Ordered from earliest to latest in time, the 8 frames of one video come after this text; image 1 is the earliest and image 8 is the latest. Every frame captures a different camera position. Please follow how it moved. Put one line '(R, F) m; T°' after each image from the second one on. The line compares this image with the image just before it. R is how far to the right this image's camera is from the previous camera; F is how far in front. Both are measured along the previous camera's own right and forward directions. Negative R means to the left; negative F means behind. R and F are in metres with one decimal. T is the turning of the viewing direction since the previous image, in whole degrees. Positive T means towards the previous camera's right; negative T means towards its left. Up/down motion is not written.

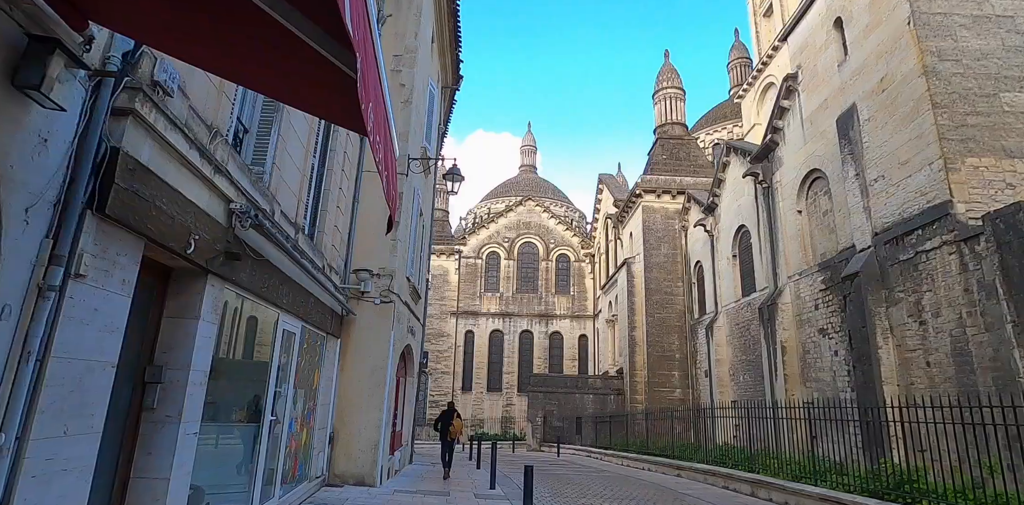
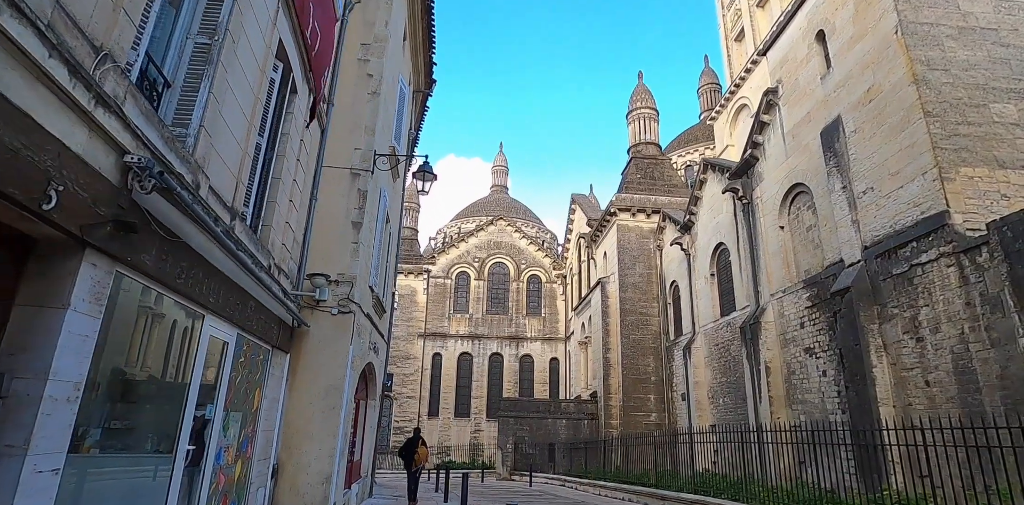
(-0.1, +0.8) m; +3°
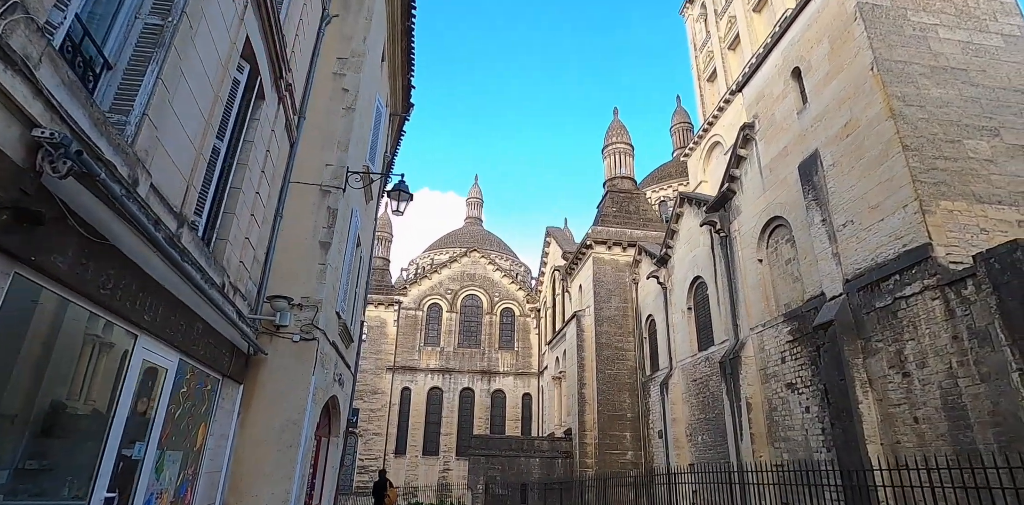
(-0.1, +0.4) m; +3°
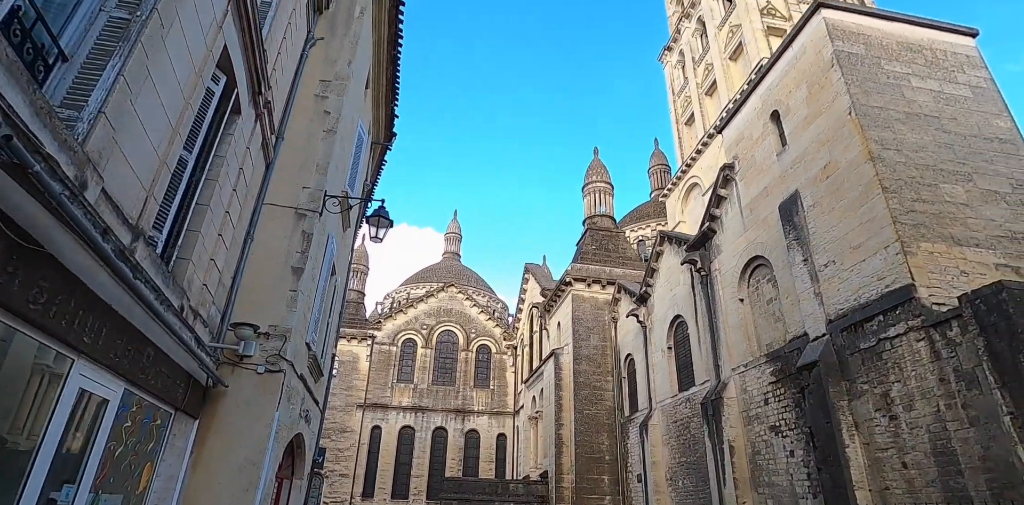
(-0.1, +0.3) m; +2°
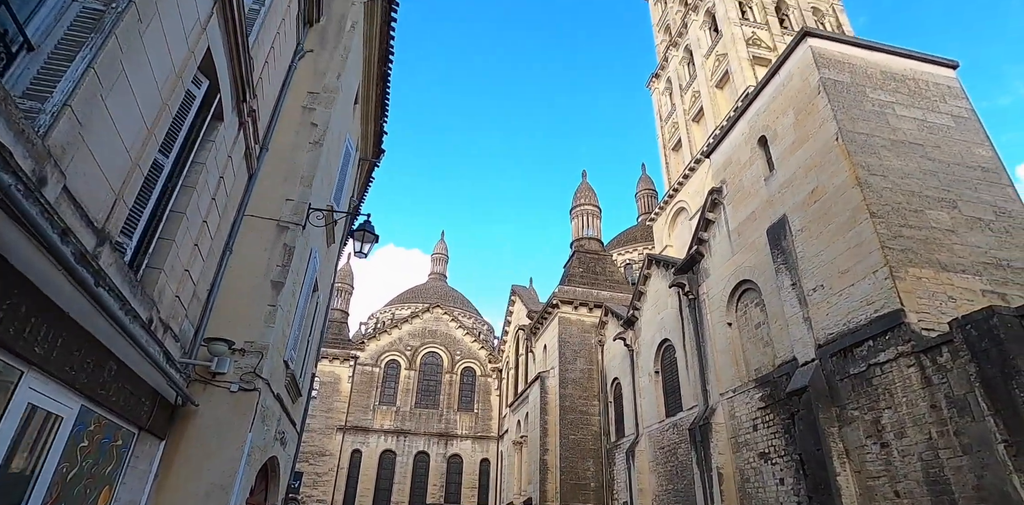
(0.0, +0.2) m; +1°
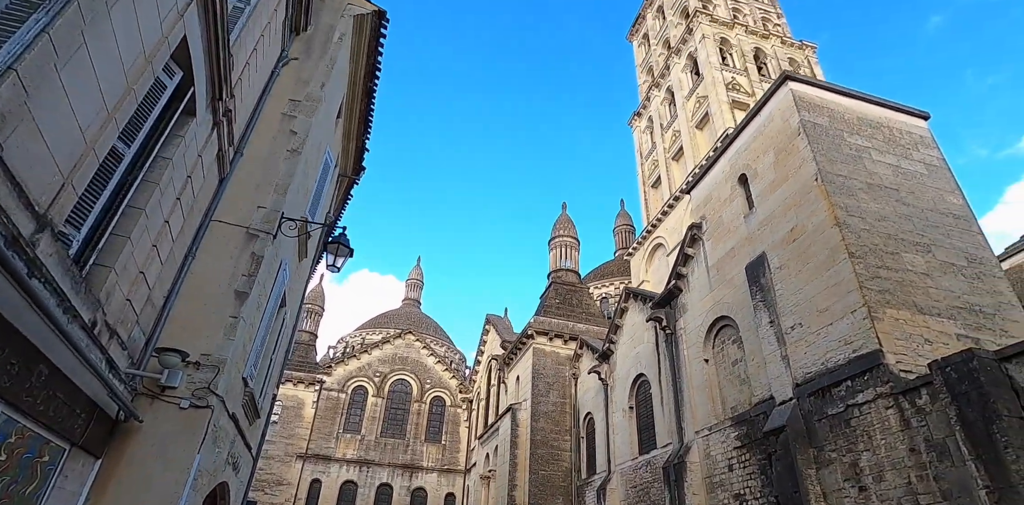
(-0.1, +0.2) m; +2°
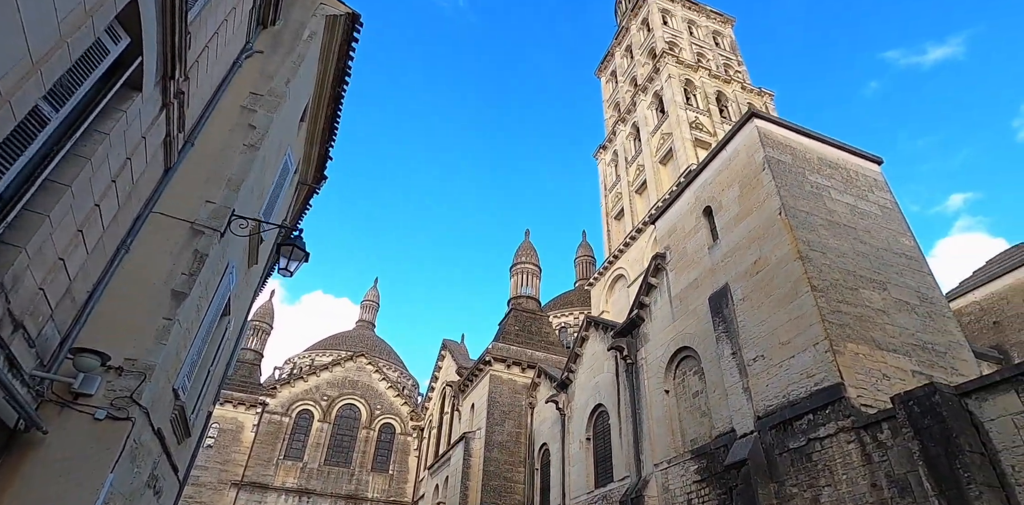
(-0.1, +0.3) m; +4°
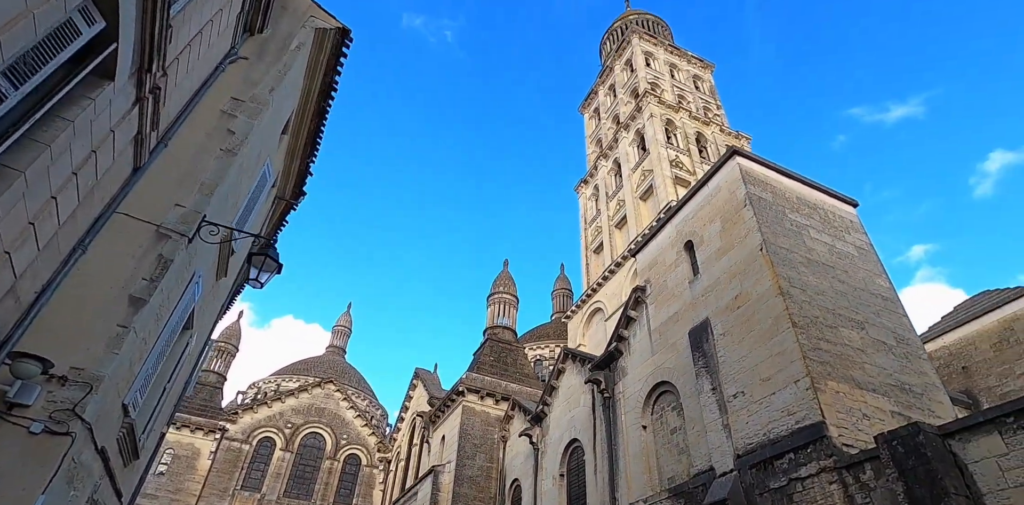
(-0.1, +0.2) m; +2°
